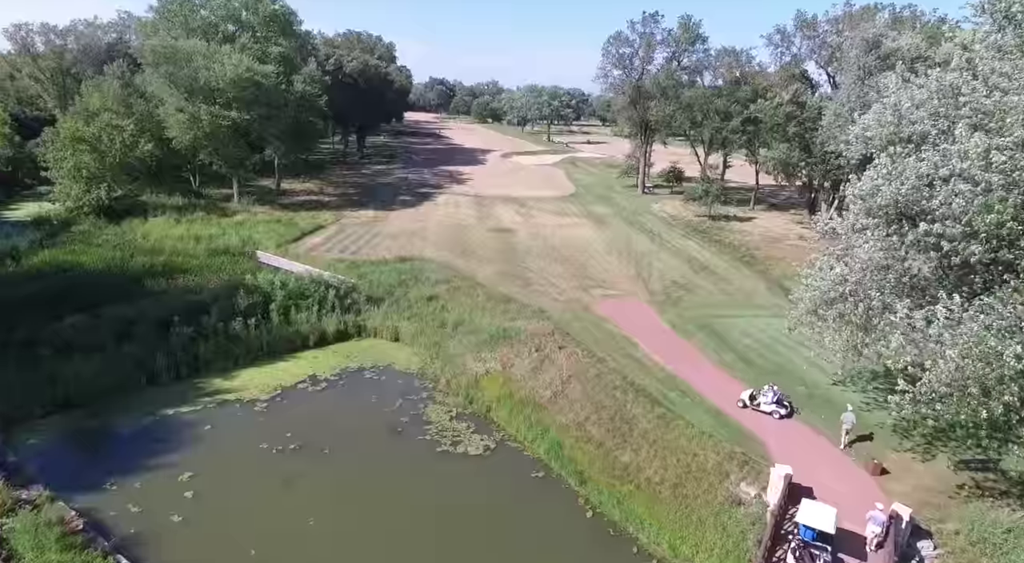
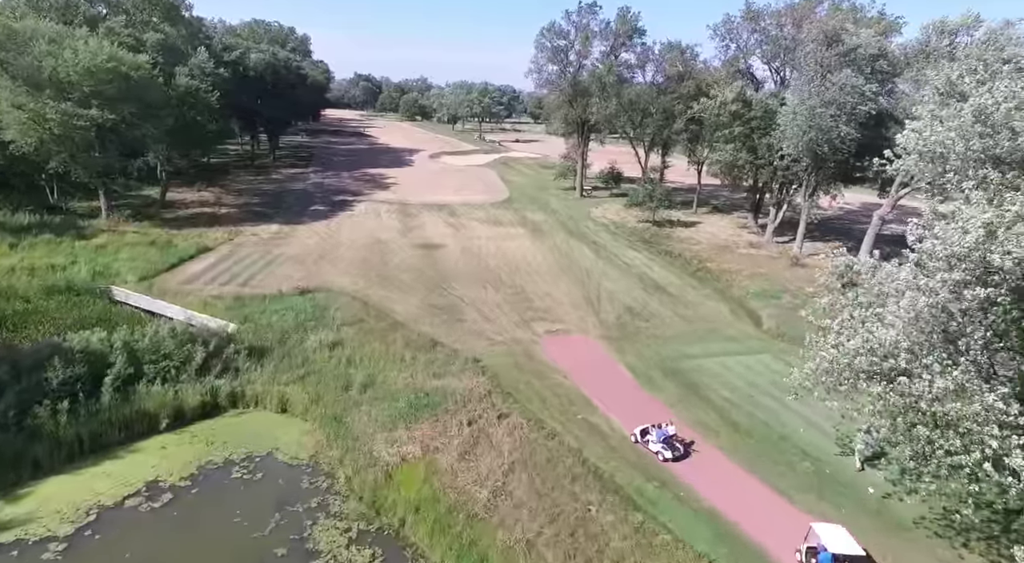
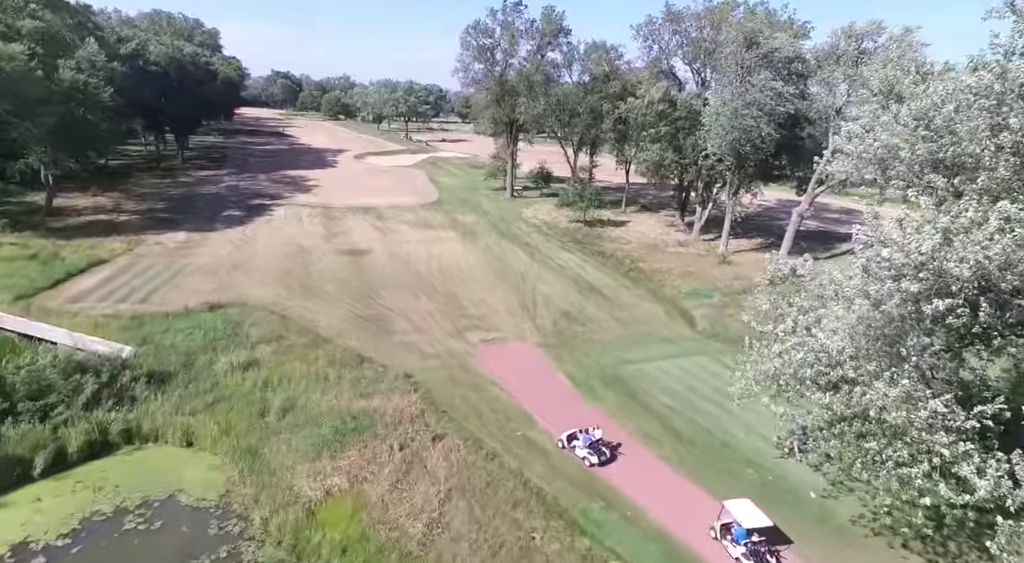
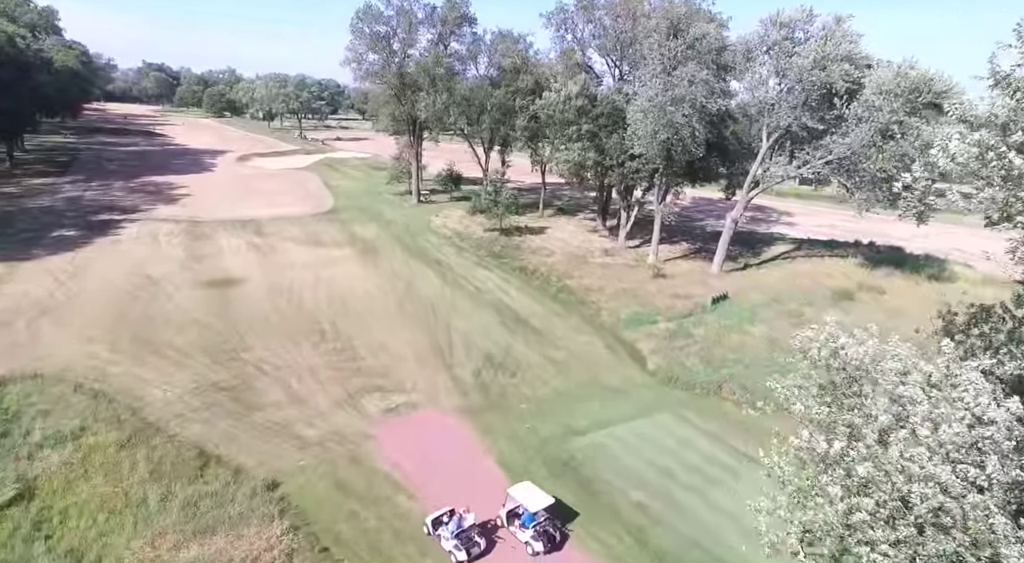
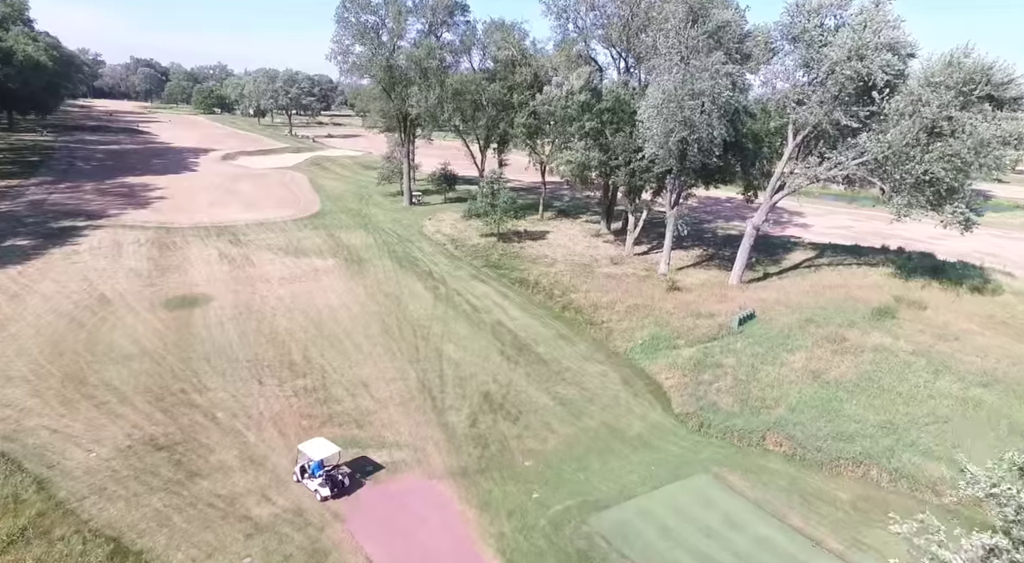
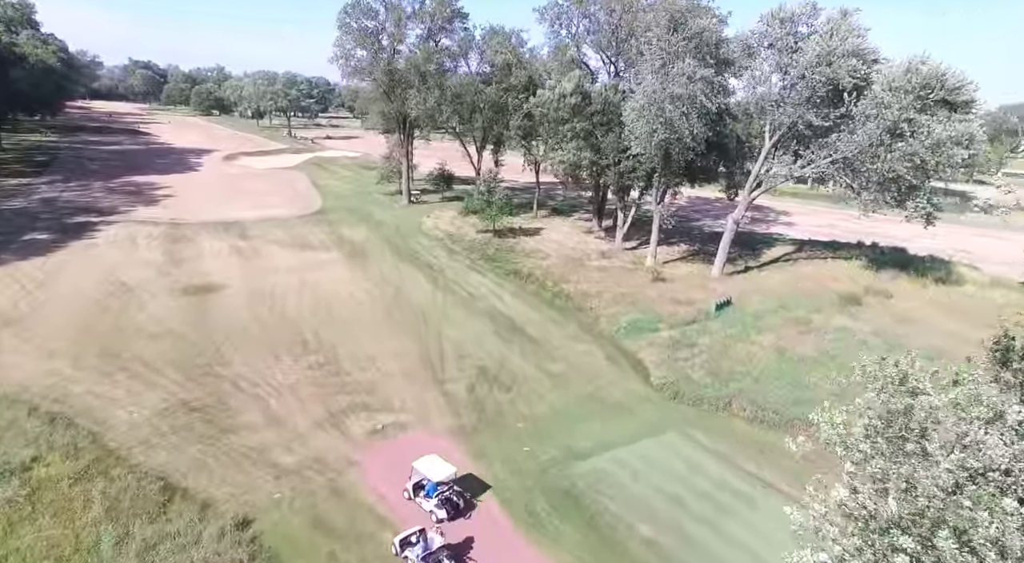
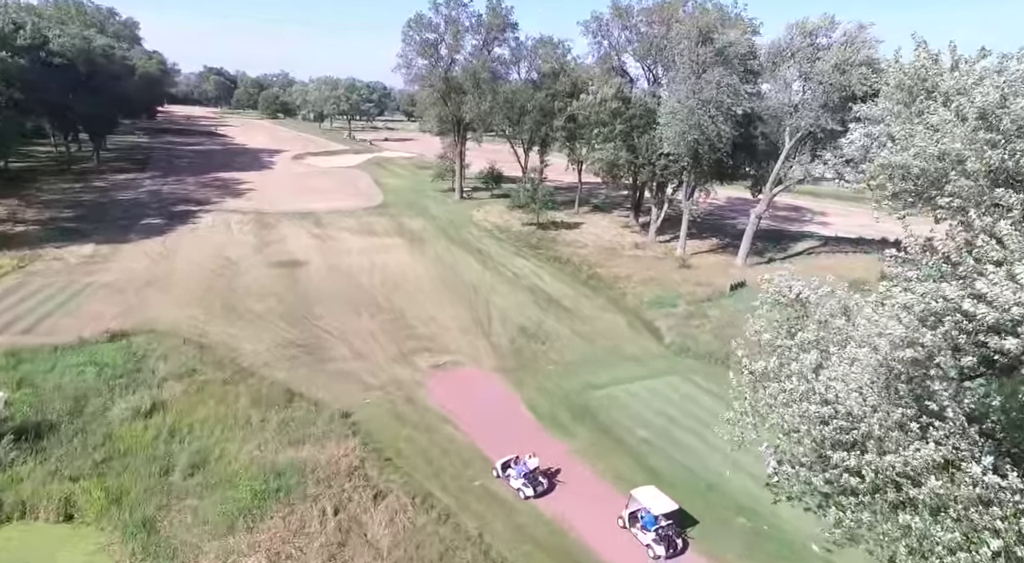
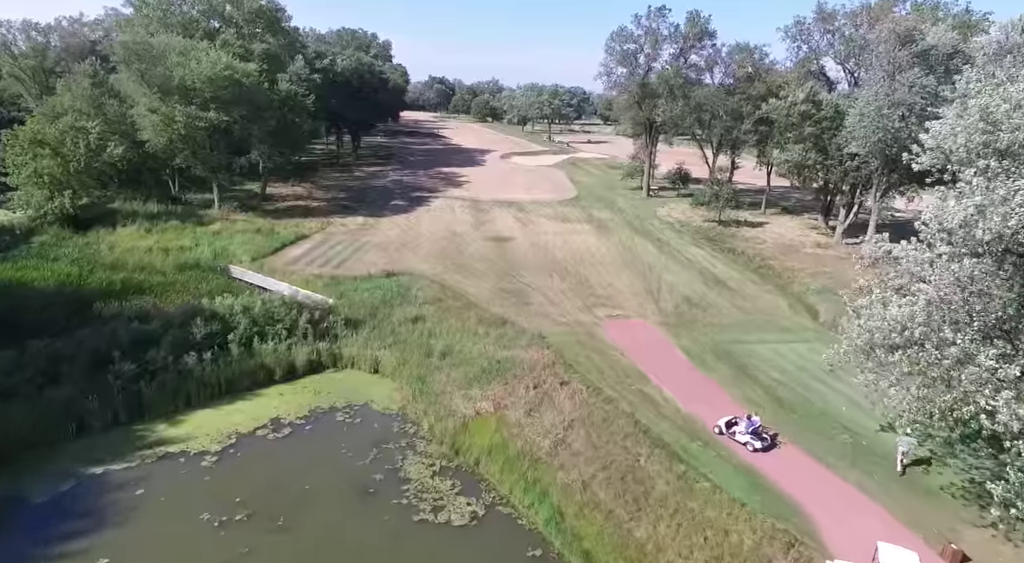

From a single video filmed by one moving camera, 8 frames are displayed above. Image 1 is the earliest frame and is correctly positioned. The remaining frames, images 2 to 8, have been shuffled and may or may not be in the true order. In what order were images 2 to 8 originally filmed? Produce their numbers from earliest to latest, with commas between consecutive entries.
8, 2, 3, 7, 4, 6, 5
